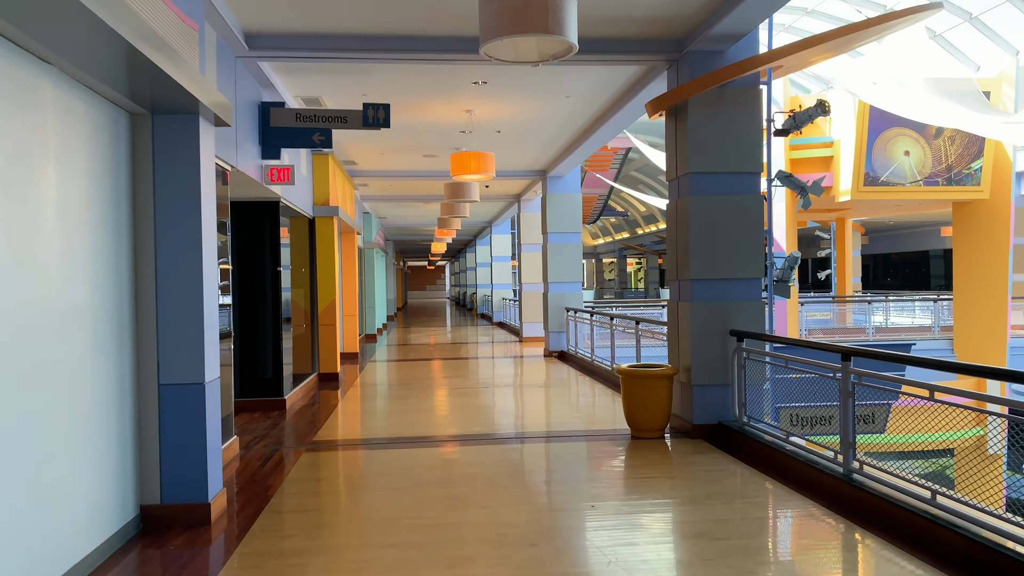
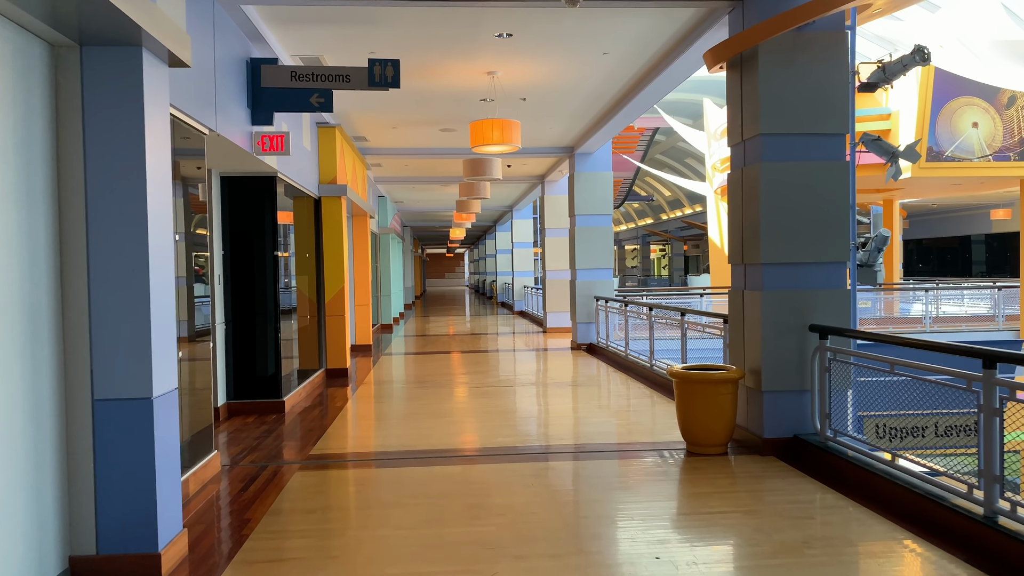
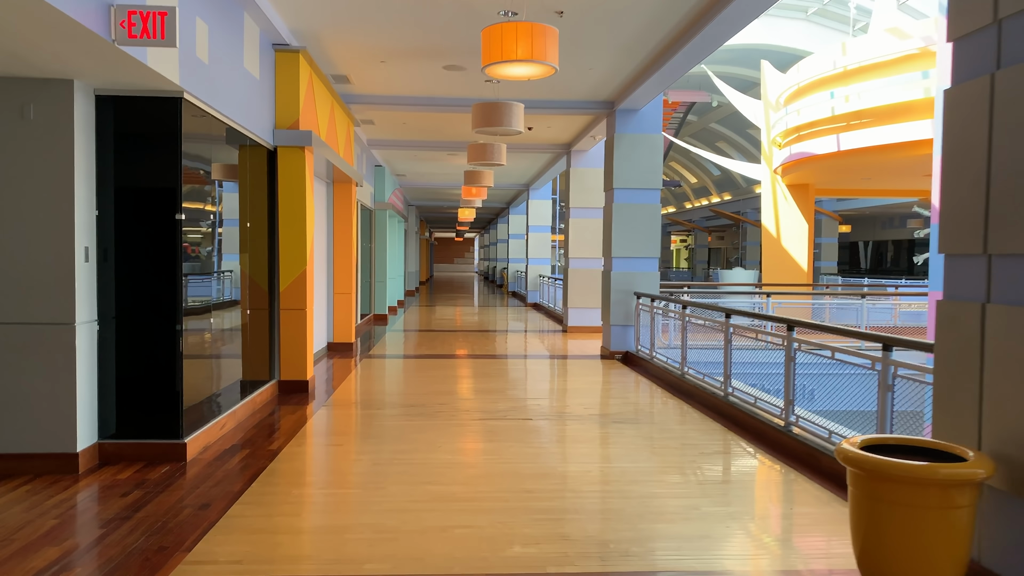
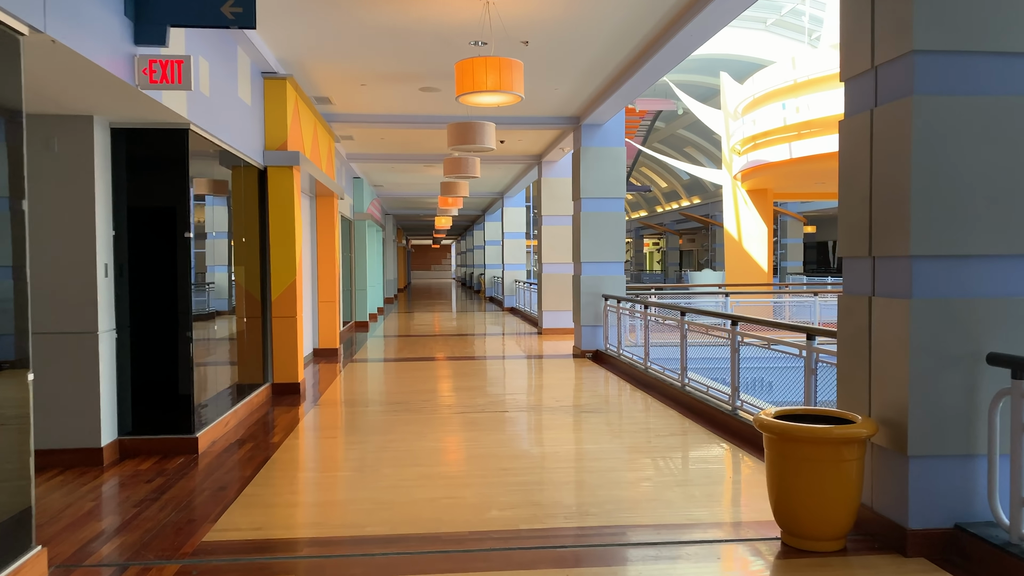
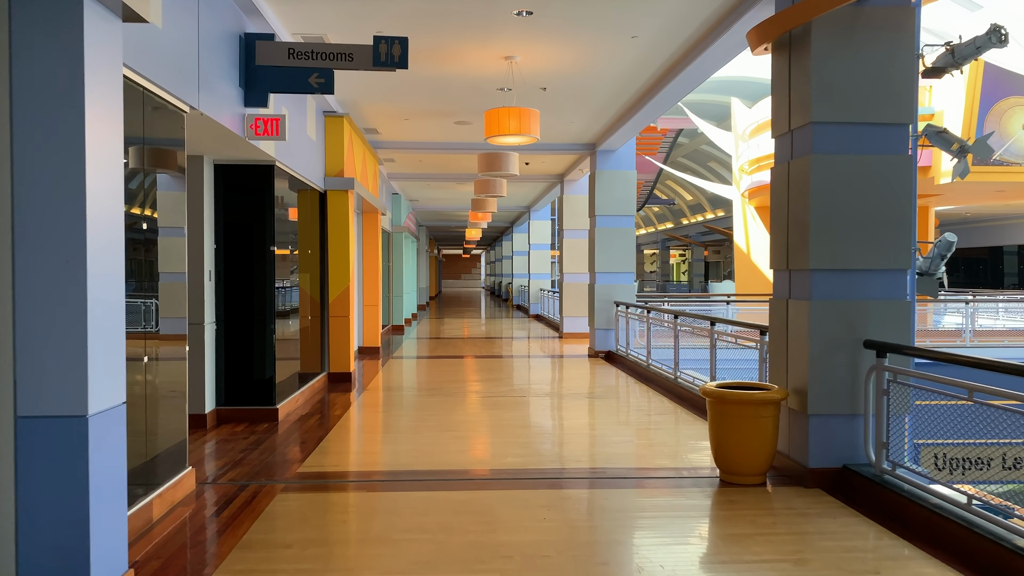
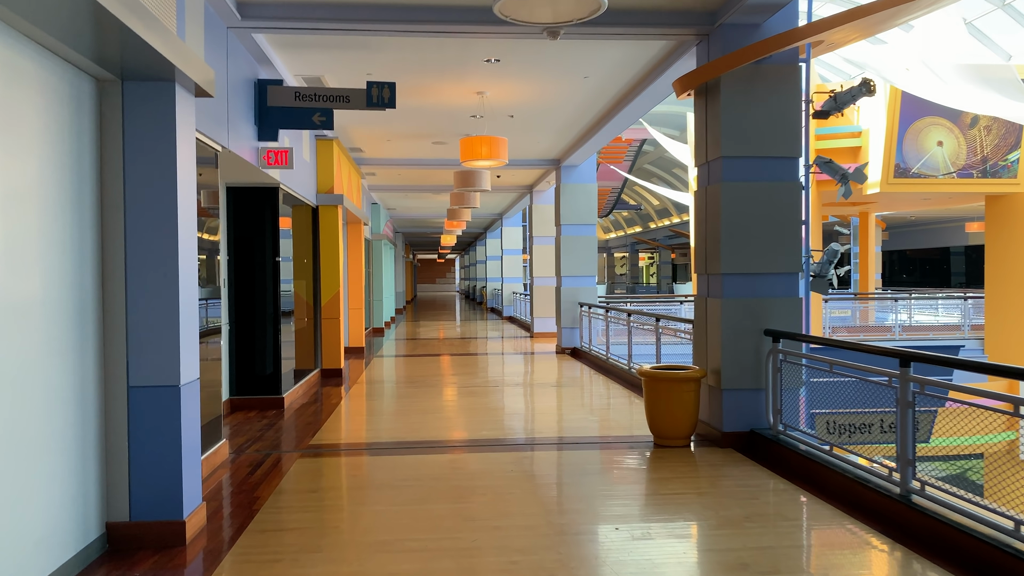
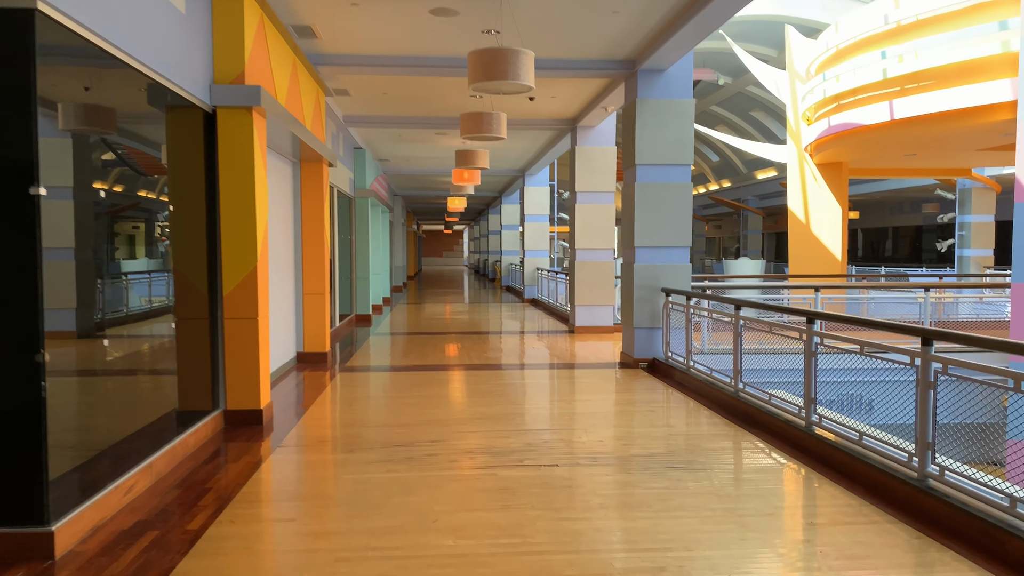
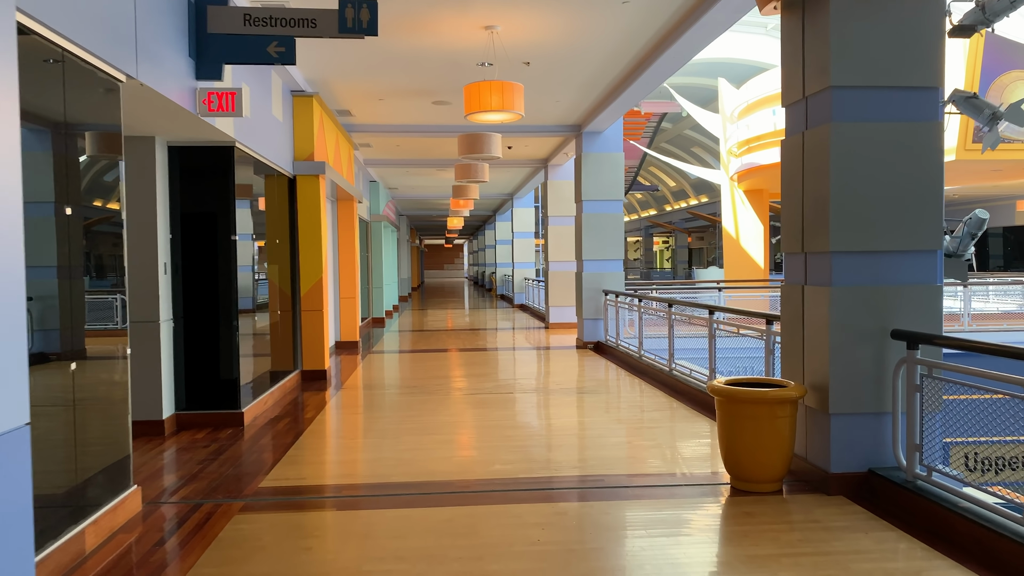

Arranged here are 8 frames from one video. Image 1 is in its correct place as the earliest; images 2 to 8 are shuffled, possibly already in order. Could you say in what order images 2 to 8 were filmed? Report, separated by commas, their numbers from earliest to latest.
6, 2, 5, 8, 4, 3, 7
